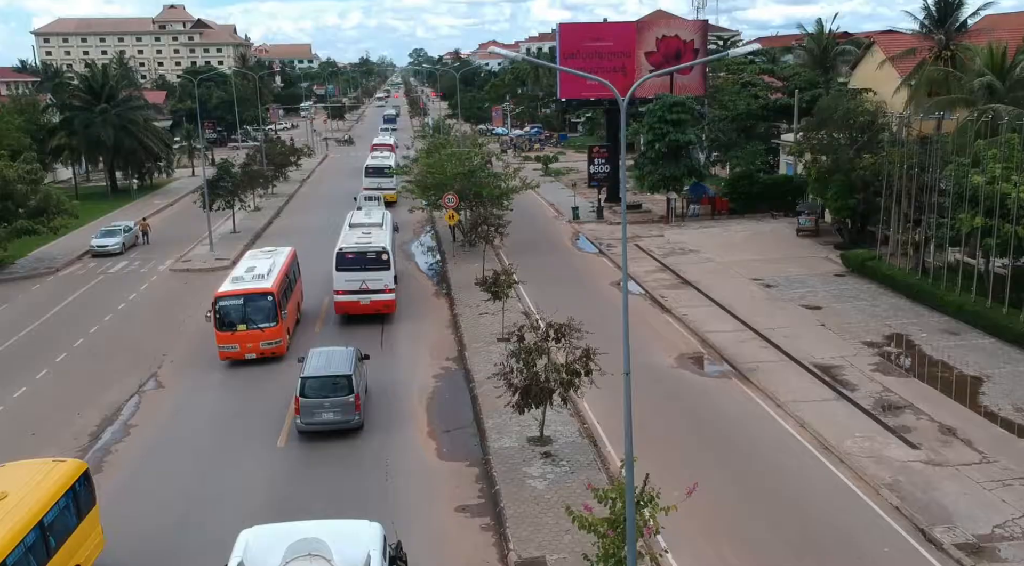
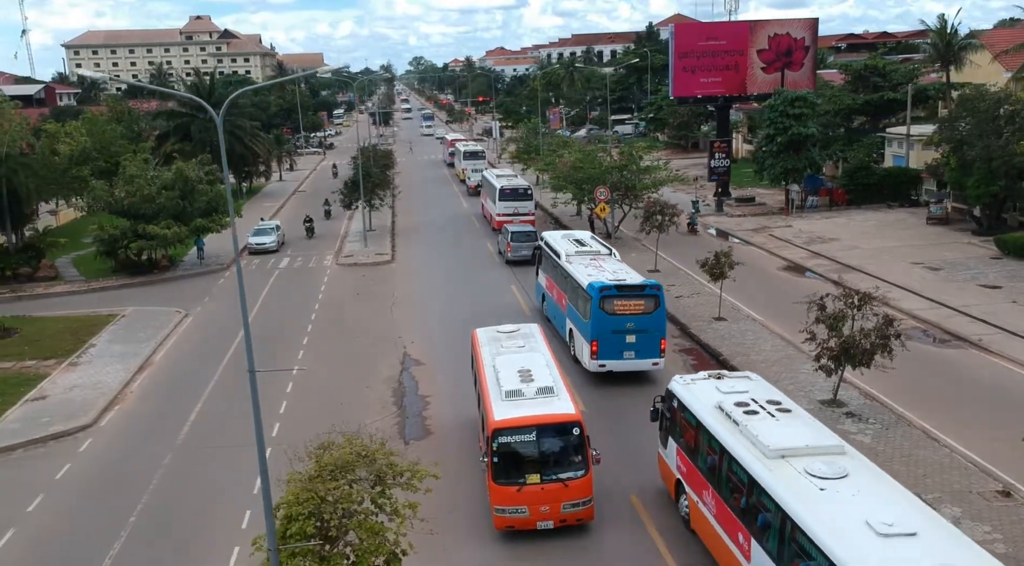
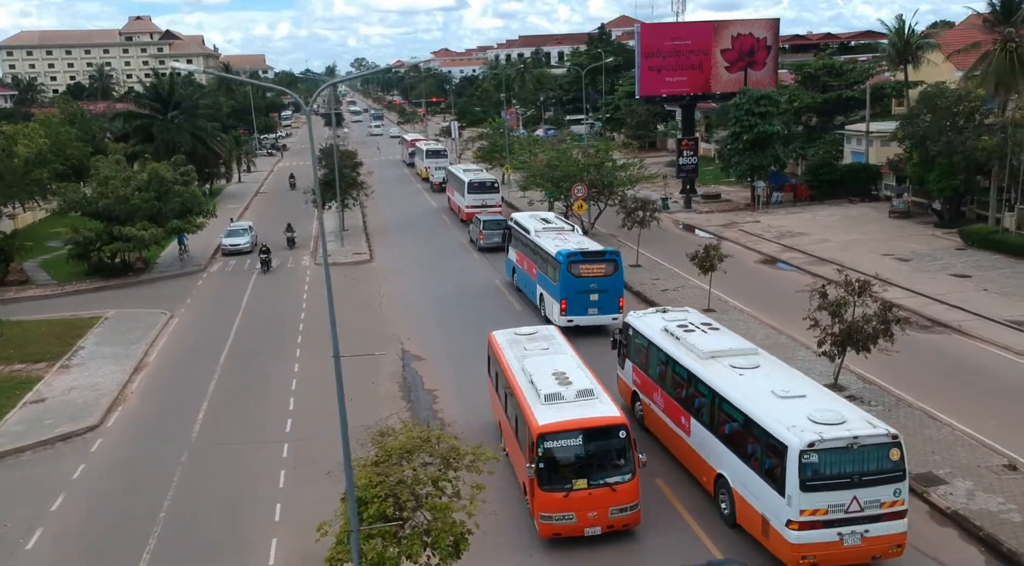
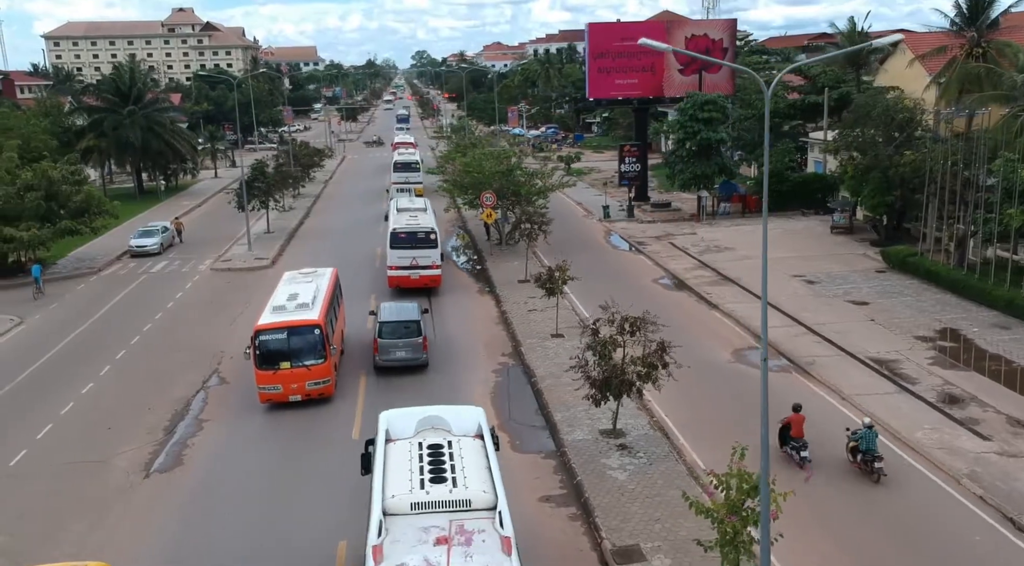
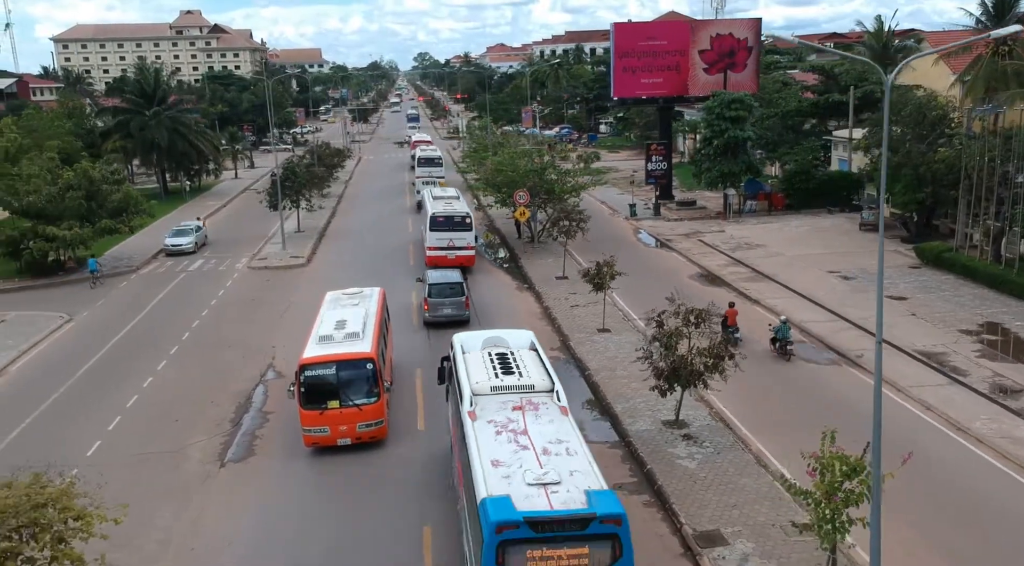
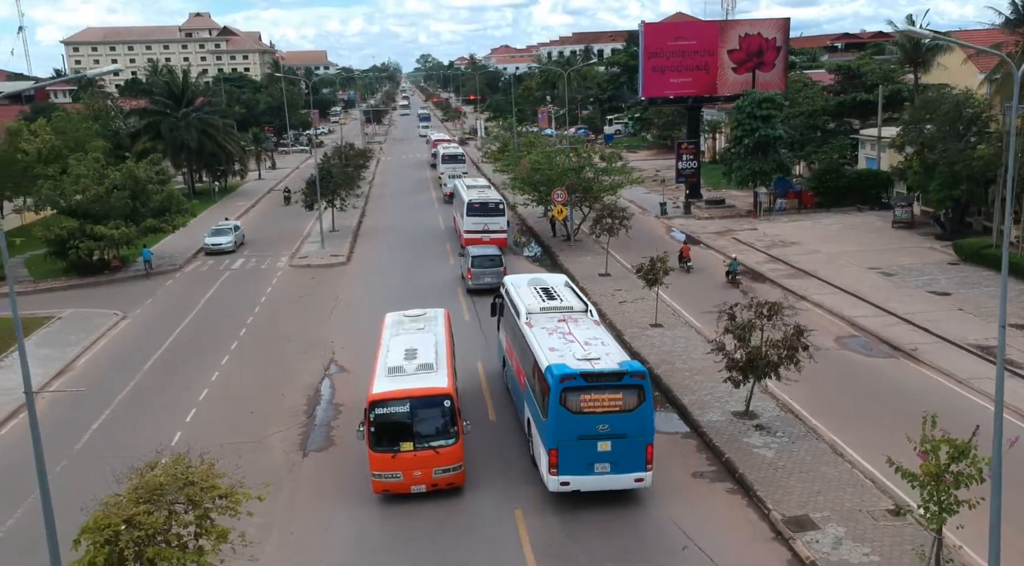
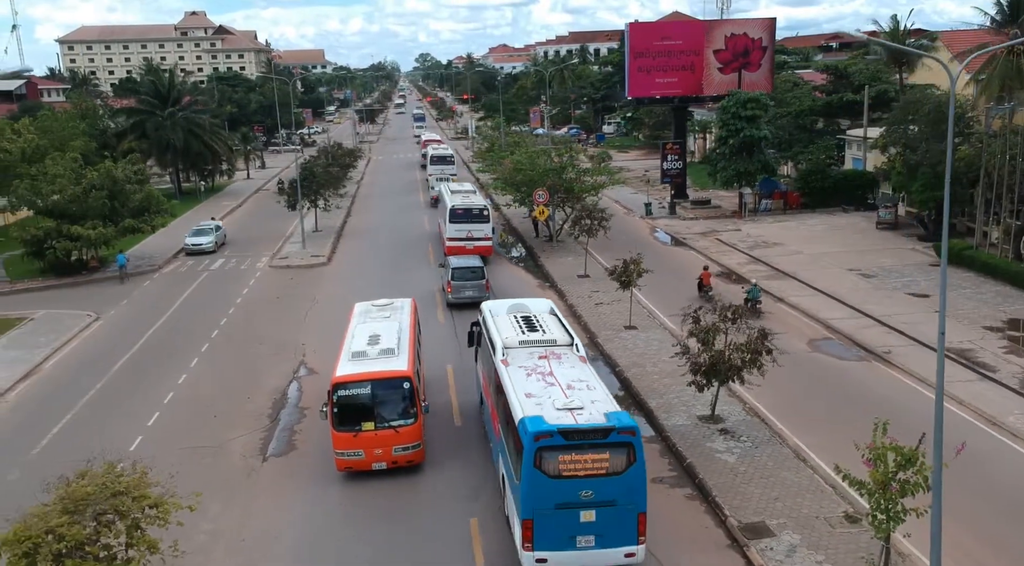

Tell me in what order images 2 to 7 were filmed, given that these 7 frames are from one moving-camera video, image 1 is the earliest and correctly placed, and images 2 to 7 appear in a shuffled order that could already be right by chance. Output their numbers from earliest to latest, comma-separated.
4, 5, 7, 6, 2, 3
